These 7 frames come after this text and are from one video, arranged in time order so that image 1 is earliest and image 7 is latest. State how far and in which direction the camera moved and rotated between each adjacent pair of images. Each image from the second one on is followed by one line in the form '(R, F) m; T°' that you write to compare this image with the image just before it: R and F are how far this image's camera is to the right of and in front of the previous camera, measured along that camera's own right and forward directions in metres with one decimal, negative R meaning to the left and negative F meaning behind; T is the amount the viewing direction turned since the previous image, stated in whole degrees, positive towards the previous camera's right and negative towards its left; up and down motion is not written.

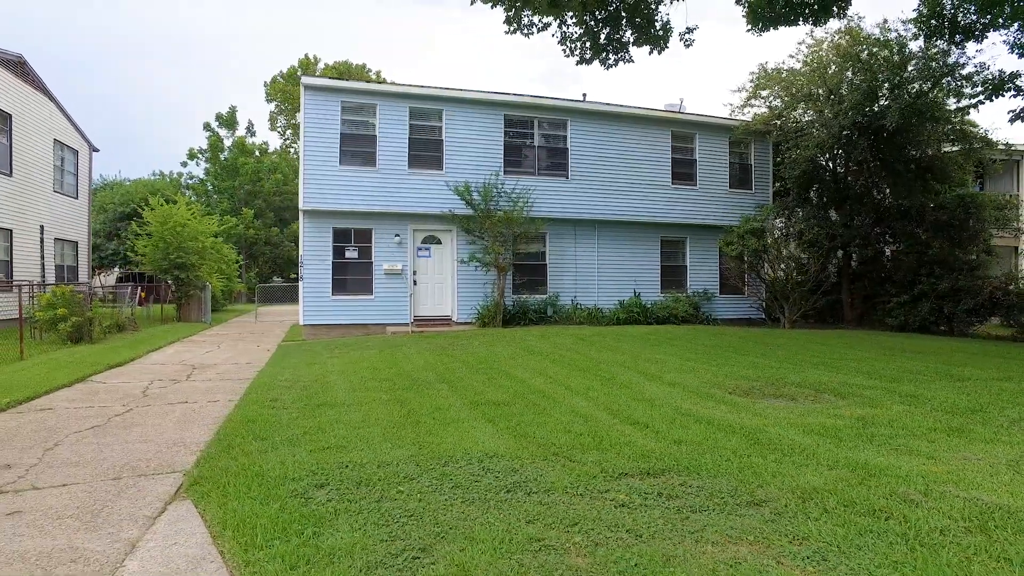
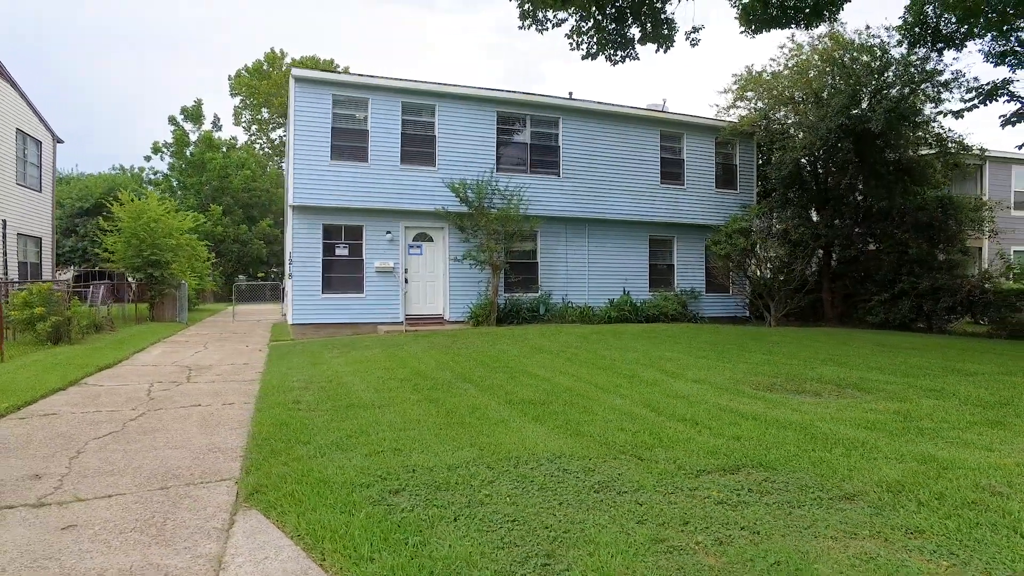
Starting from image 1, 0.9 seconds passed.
(-0.7, +0.2) m; +4°
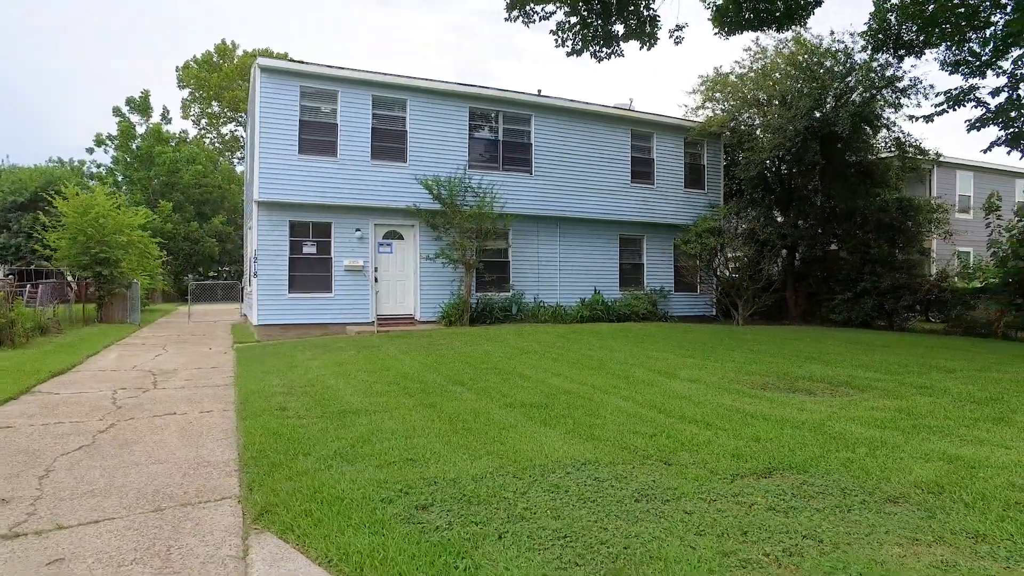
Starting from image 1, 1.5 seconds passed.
(-0.4, +0.2) m; +4°
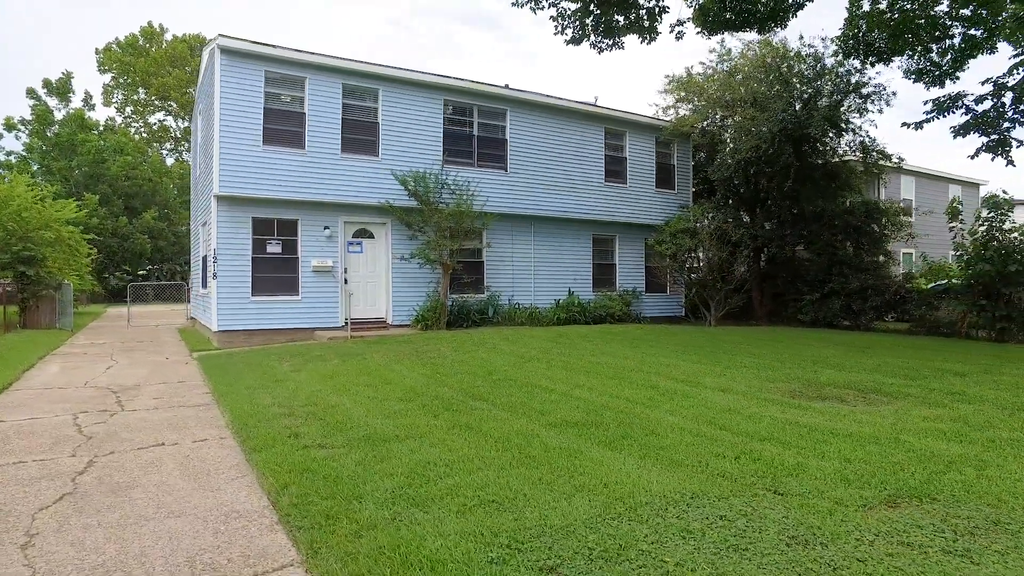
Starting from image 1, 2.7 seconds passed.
(-0.9, +0.6) m; +6°
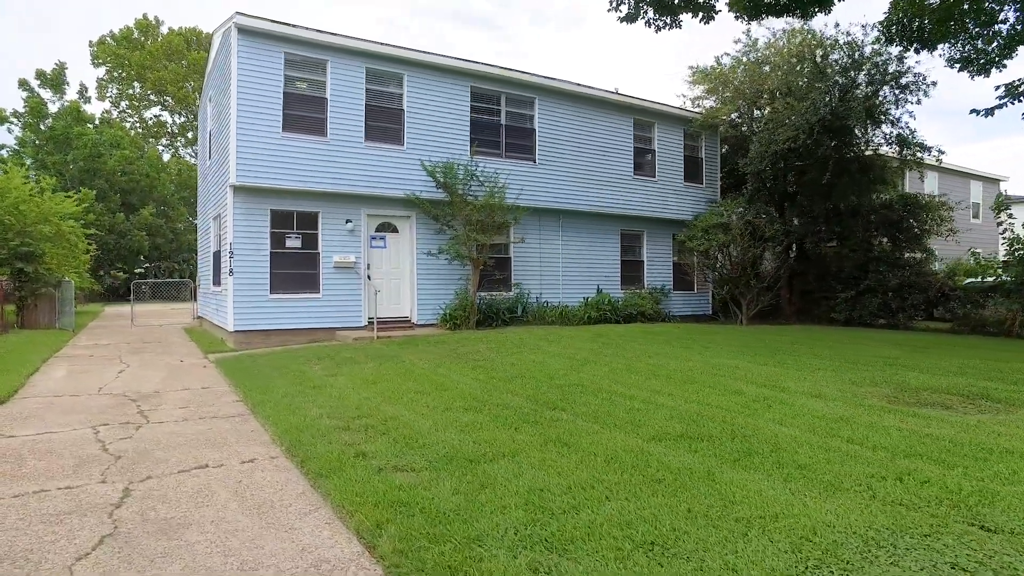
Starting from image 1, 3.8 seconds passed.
(-0.7, +0.7) m; +1°
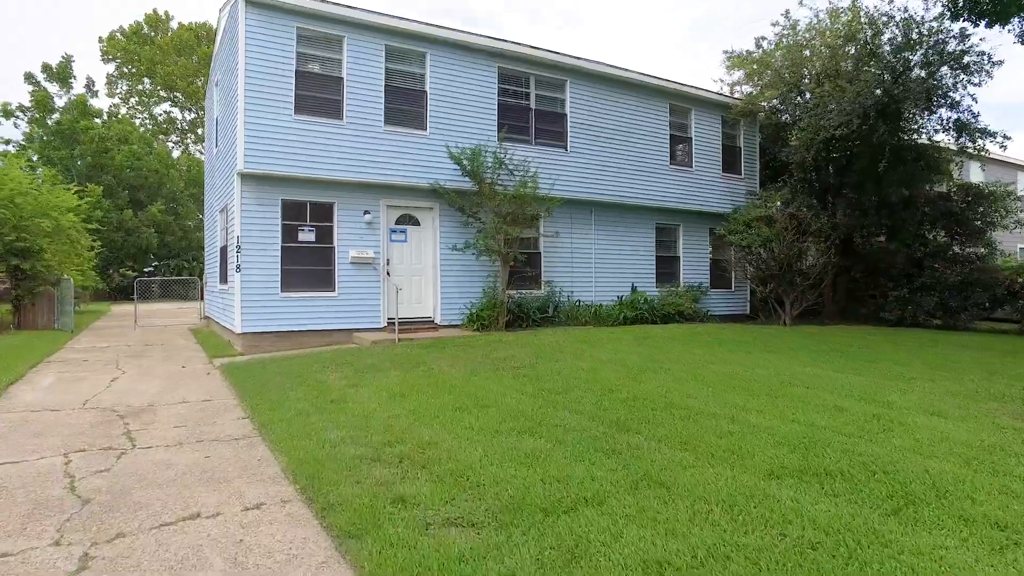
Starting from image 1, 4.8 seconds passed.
(-0.4, +1.0) m; -1°
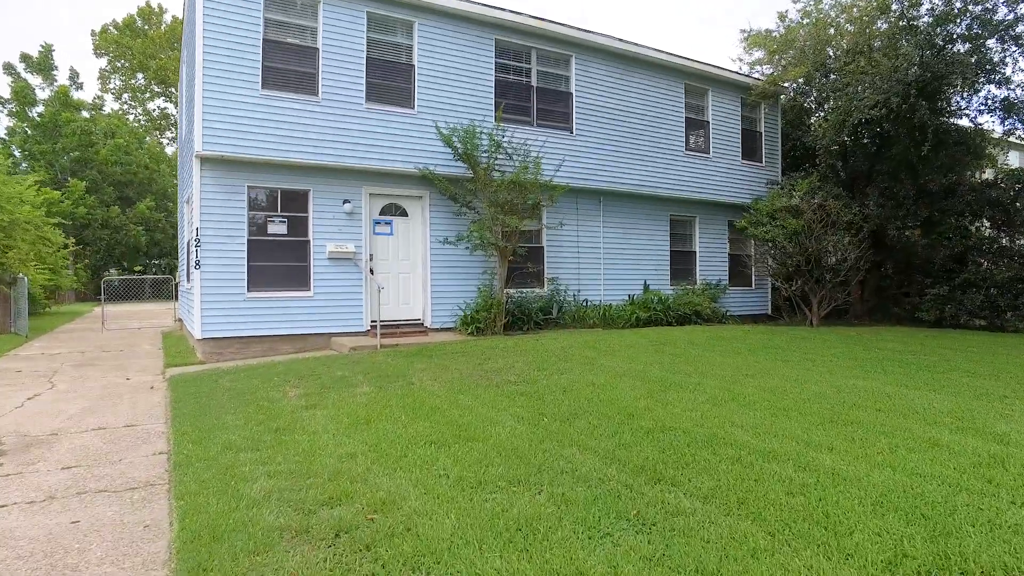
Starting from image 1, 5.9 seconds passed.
(+0.1, +1.2) m; 0°
